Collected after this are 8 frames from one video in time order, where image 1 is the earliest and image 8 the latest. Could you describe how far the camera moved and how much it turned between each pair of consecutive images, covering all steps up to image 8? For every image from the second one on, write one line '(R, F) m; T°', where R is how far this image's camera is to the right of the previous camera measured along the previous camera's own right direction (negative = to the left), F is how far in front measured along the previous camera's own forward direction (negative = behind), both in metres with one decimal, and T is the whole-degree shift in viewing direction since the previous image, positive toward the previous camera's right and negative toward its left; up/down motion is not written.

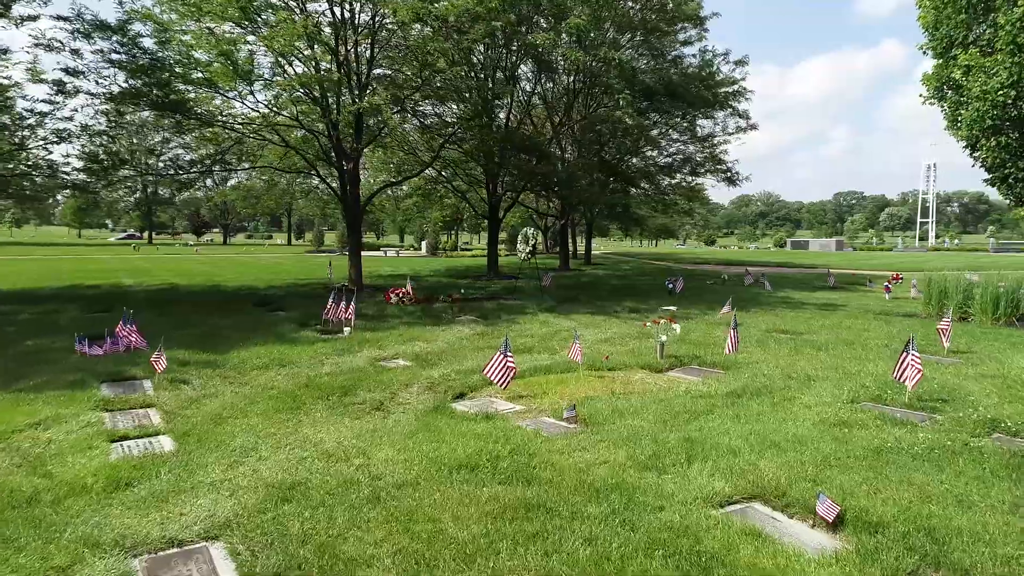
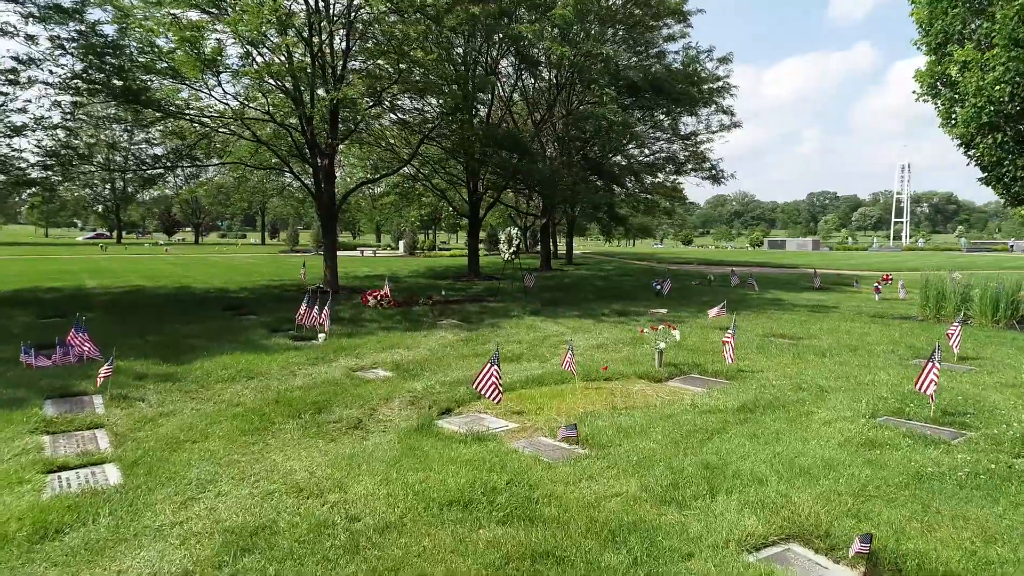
(-0.1, +0.6) m; +2°
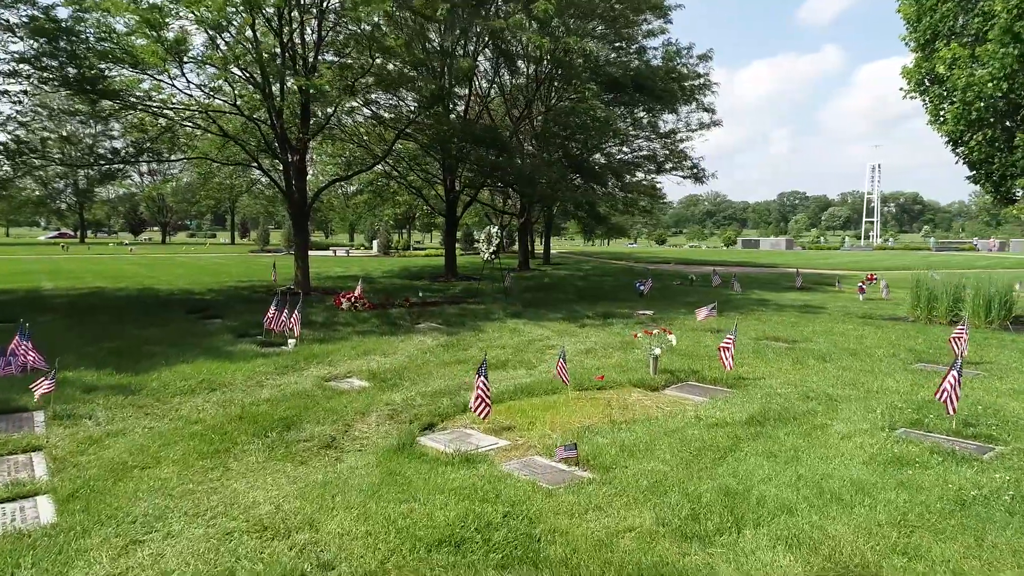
(-0.1, +0.6) m; +2°
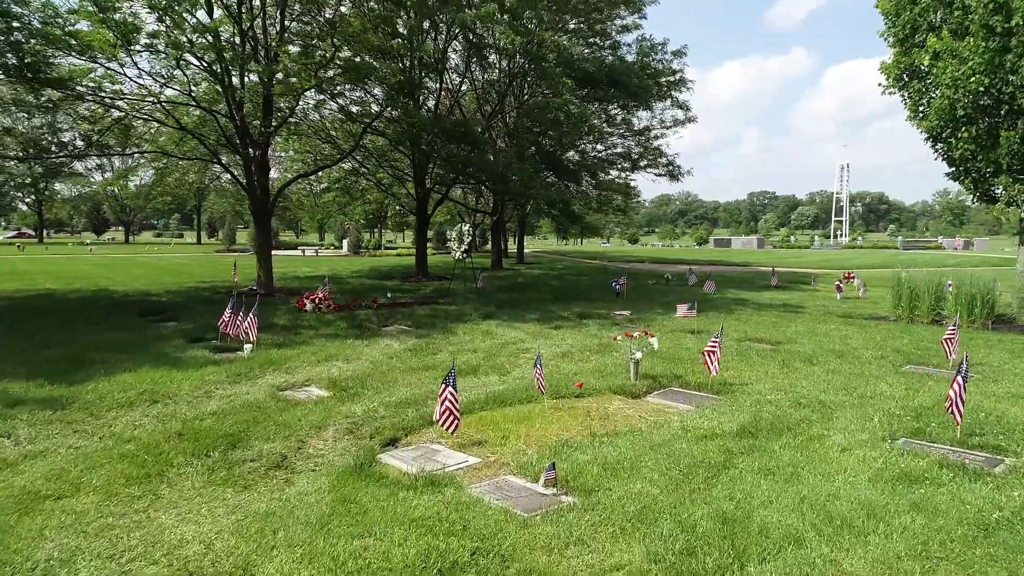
(0.0, +0.5) m; +2°
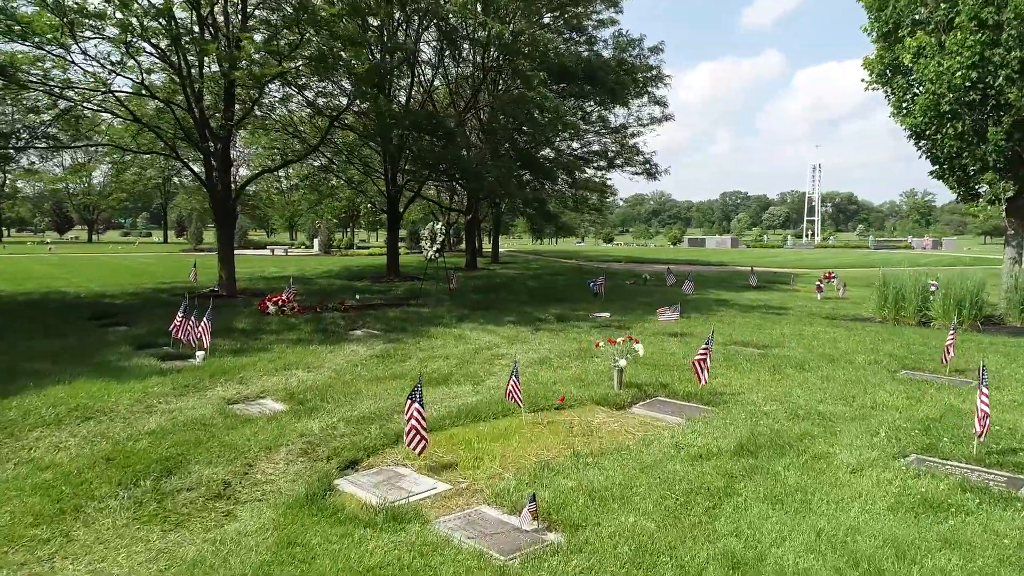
(0.0, +0.6) m; +2°
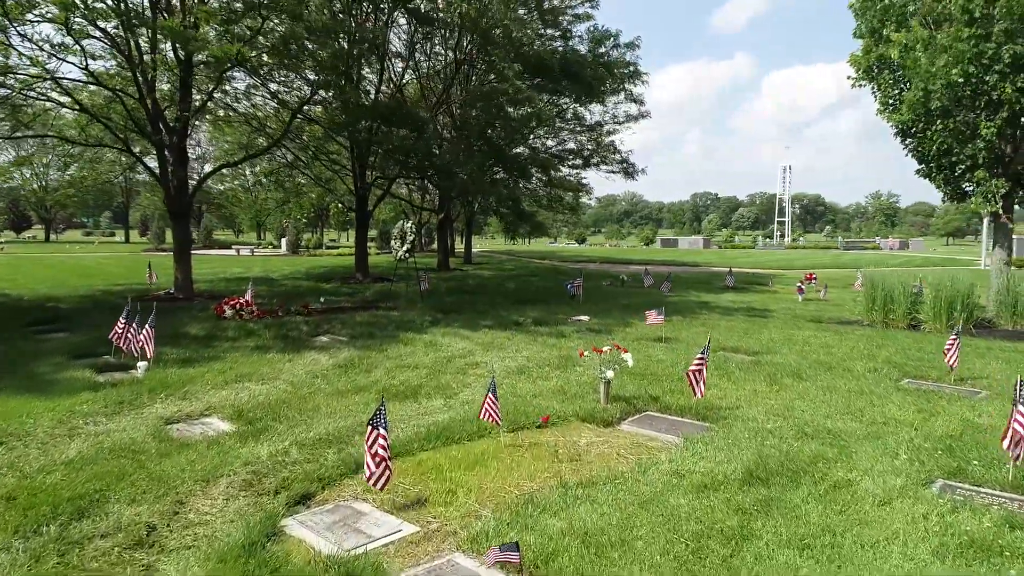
(0.0, +0.6) m; +2°
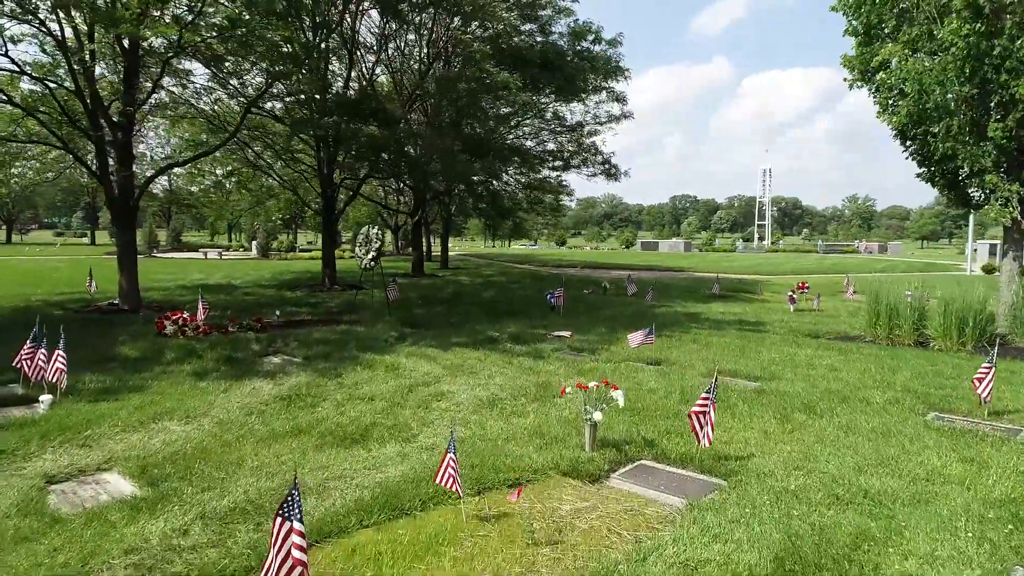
(+0.1, +1.0) m; +2°
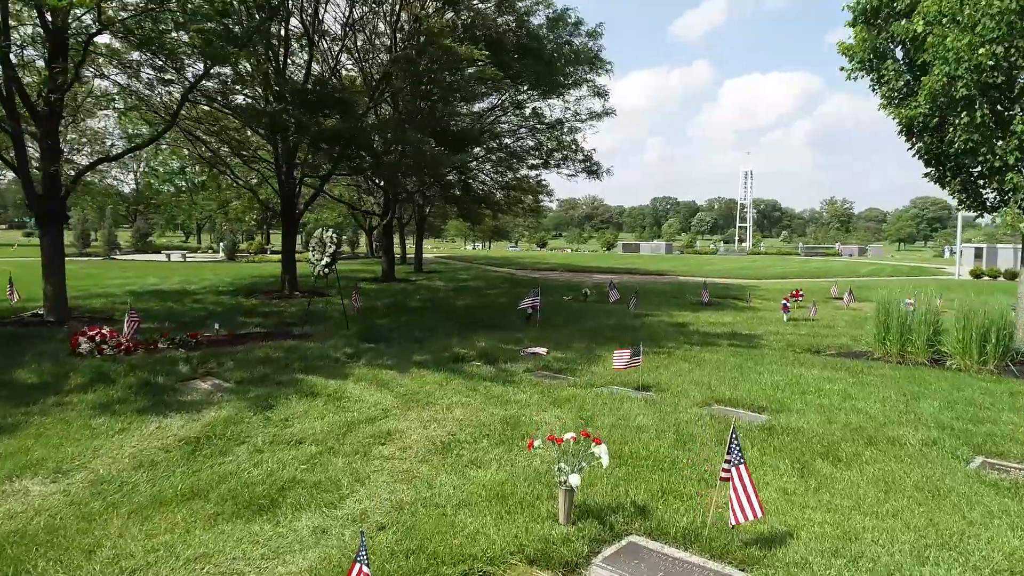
(+0.2, +1.2) m; +1°
